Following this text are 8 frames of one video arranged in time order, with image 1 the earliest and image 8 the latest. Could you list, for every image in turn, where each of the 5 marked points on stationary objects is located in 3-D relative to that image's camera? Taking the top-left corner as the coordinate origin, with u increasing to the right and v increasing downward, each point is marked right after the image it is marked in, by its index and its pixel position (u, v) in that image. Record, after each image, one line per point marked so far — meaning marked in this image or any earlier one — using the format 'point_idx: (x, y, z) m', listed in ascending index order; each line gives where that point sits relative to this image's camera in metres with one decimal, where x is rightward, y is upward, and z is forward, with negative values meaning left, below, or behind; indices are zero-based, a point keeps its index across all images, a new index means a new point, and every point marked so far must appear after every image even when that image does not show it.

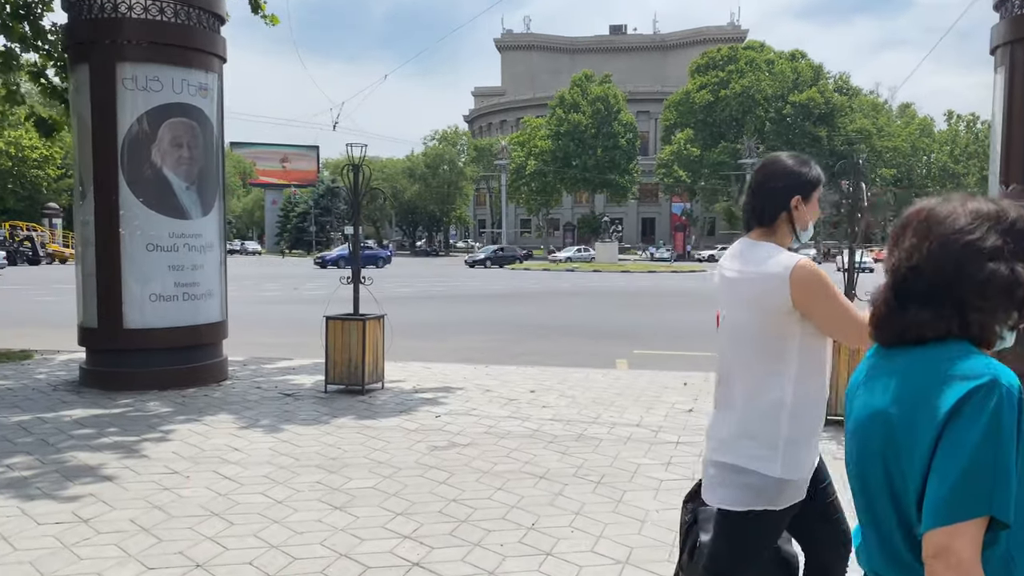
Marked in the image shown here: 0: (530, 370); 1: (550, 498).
0: (+0.2, -0.9, +8.8) m
1: (+0.2, -1.1, +4.3) m
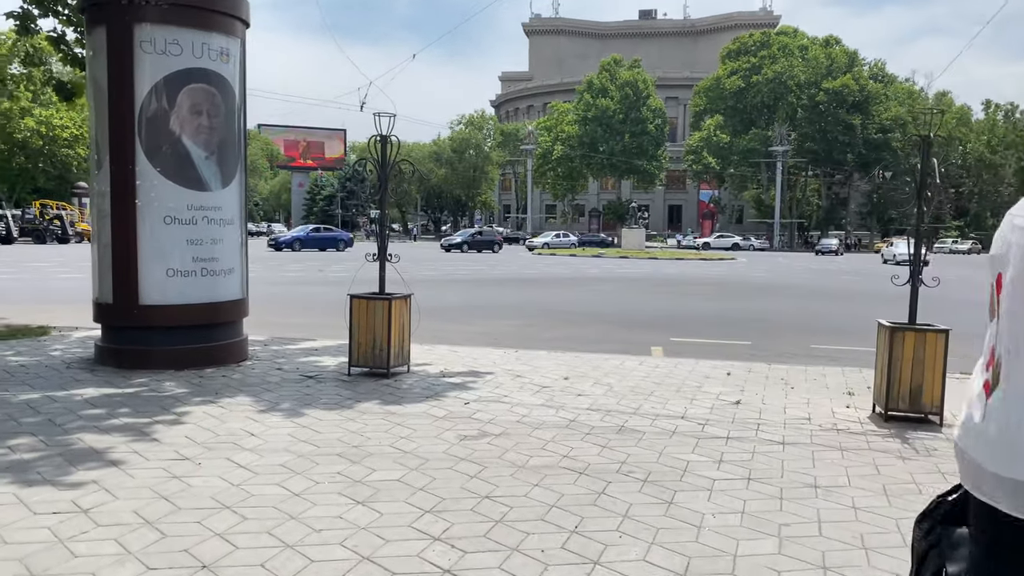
0: (+0.5, -0.7, +8.4) m
1: (+0.4, -1.0, +3.9) m
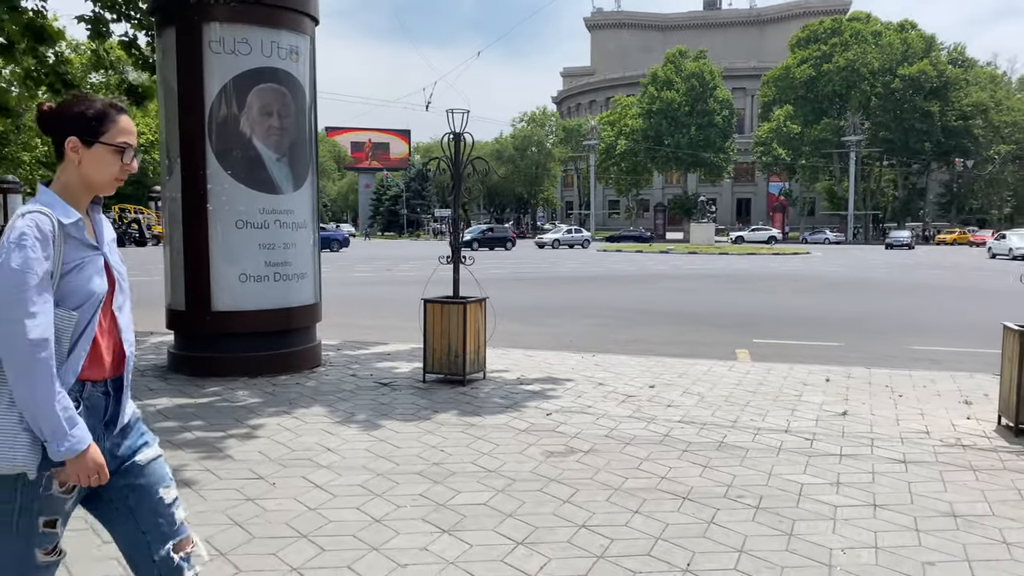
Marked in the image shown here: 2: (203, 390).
0: (+1.3, -0.7, +8.0) m
1: (+0.8, -1.0, +3.5) m
2: (-2.3, -0.8, +6.2) m
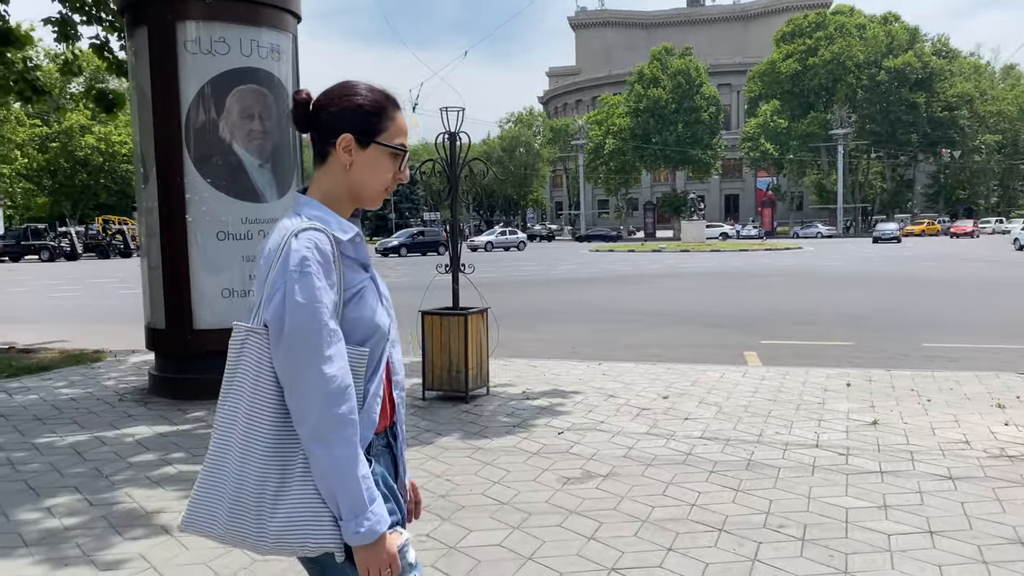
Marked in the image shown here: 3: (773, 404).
0: (+1.3, -0.7, +7.6) m
1: (+0.9, -1.1, +3.1) m
2: (-2.3, -0.9, +5.8) m
3: (+1.9, -0.8, +5.9) m
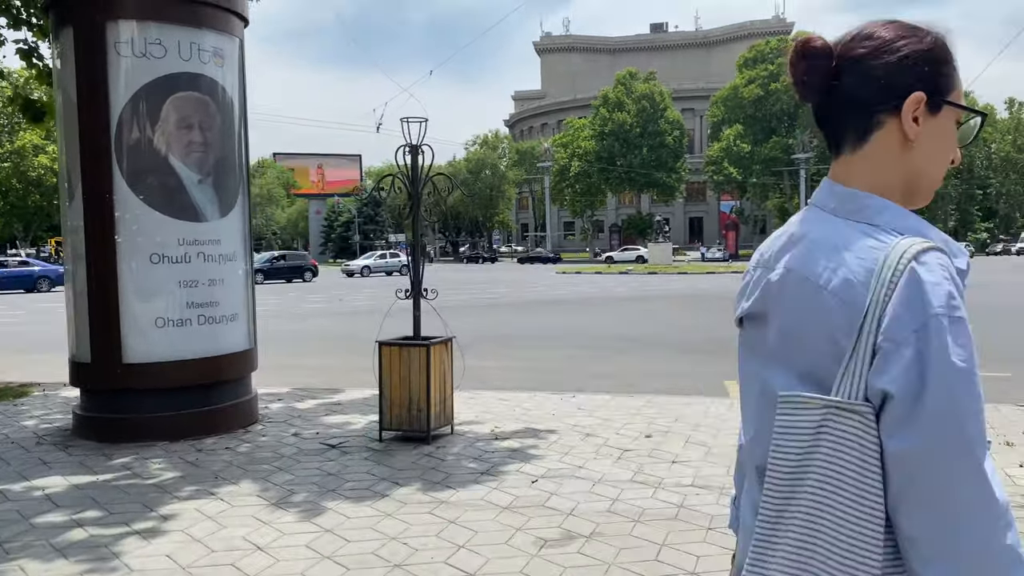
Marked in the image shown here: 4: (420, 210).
0: (+1.0, -1.0, +7.1) m
1: (+0.8, -1.2, +2.6) m
2: (-2.5, -1.1, +5.1) m
3: (+1.7, -1.0, +5.4) m
4: (-0.6, +0.5, +5.6) m
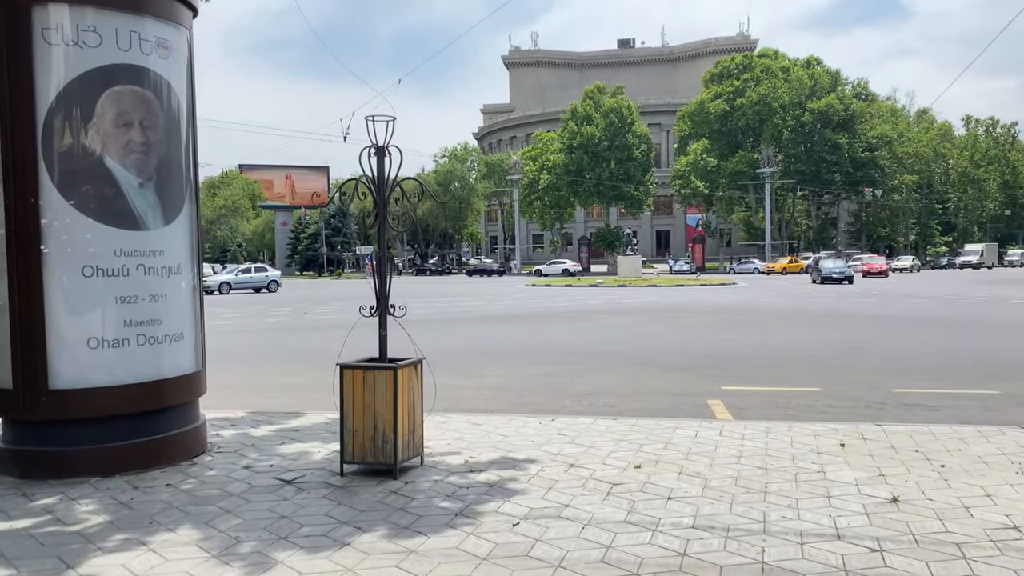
0: (+0.8, -1.1, +6.6) m
1: (+0.8, -1.2, +2.1) m
2: (-2.6, -1.2, +4.5) m
3: (+1.5, -1.1, +5.0) m
4: (-0.8, +0.4, +5.1) m
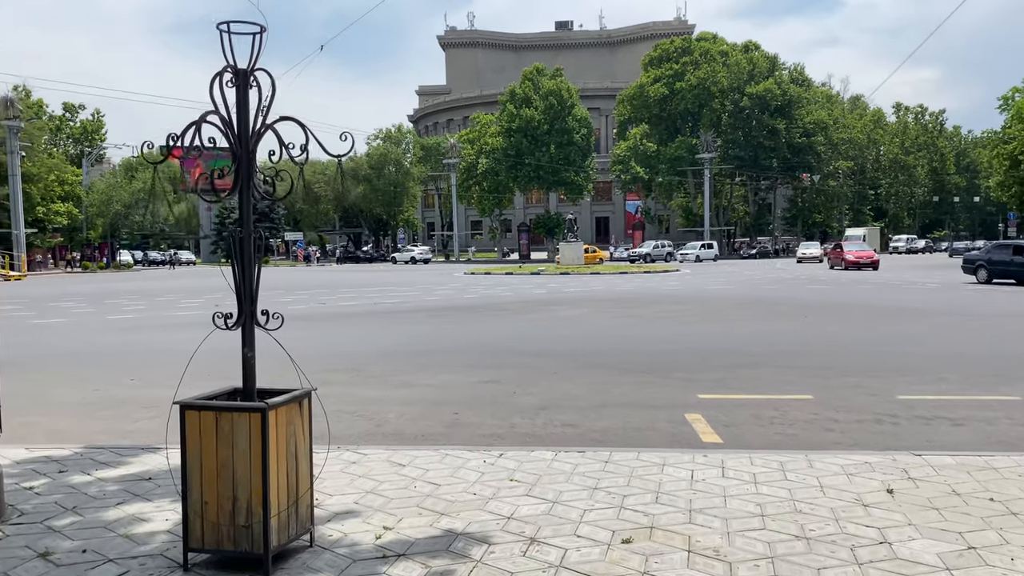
0: (+0.4, -1.0, +5.0) m
1: (+0.7, -1.3, +0.5) m
2: (-2.8, -1.2, +2.7) m
3: (+1.2, -1.1, +3.4) m
4: (-1.1, +0.4, +3.4) m
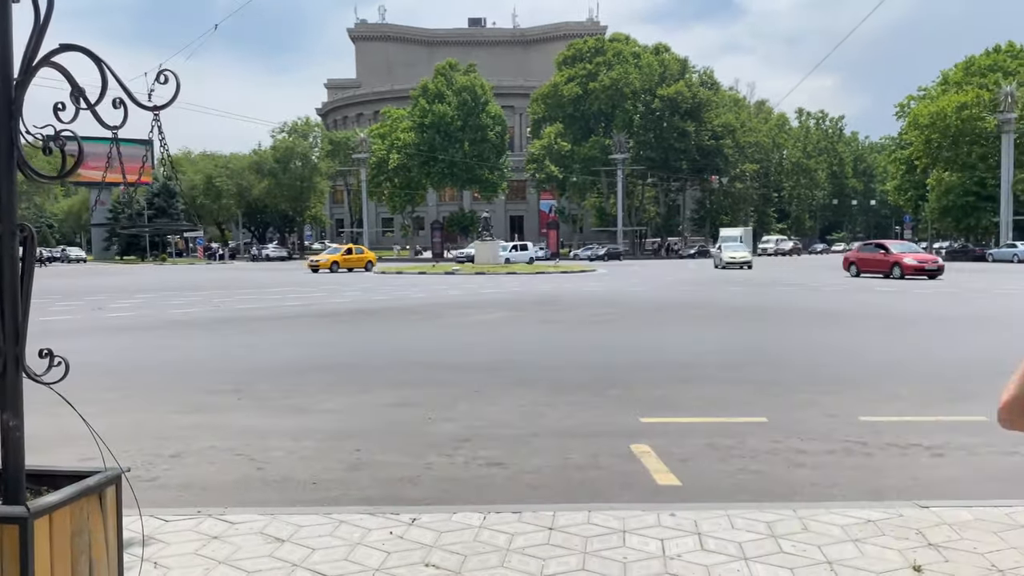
0: (0.0, -1.1, +3.9) m
1: (+0.8, -1.3, -0.5) m
2: (-3.0, -1.3, +1.2) m
3: (+1.0, -1.2, +2.4) m
4: (-1.3, +0.4, +2.1) m
